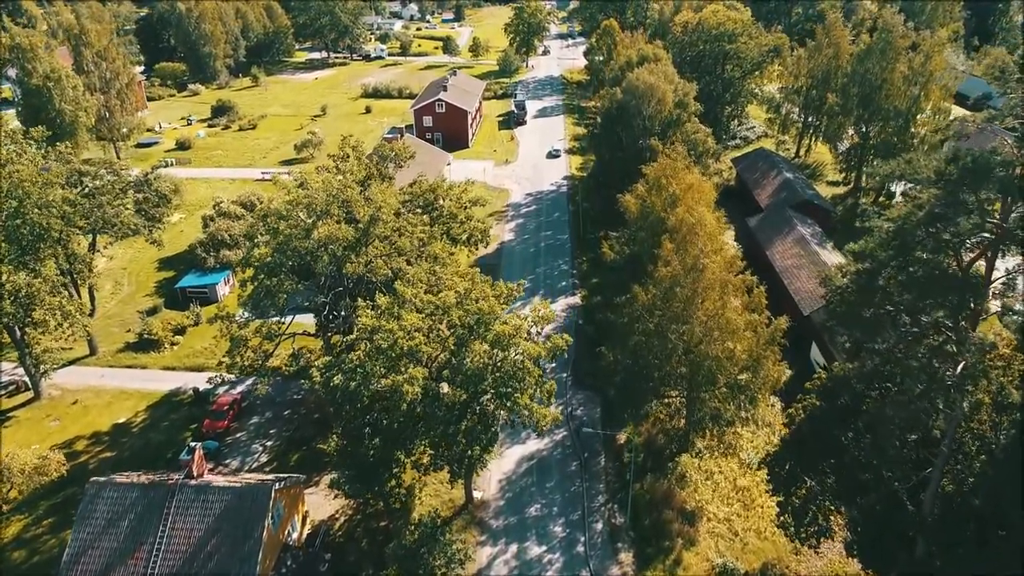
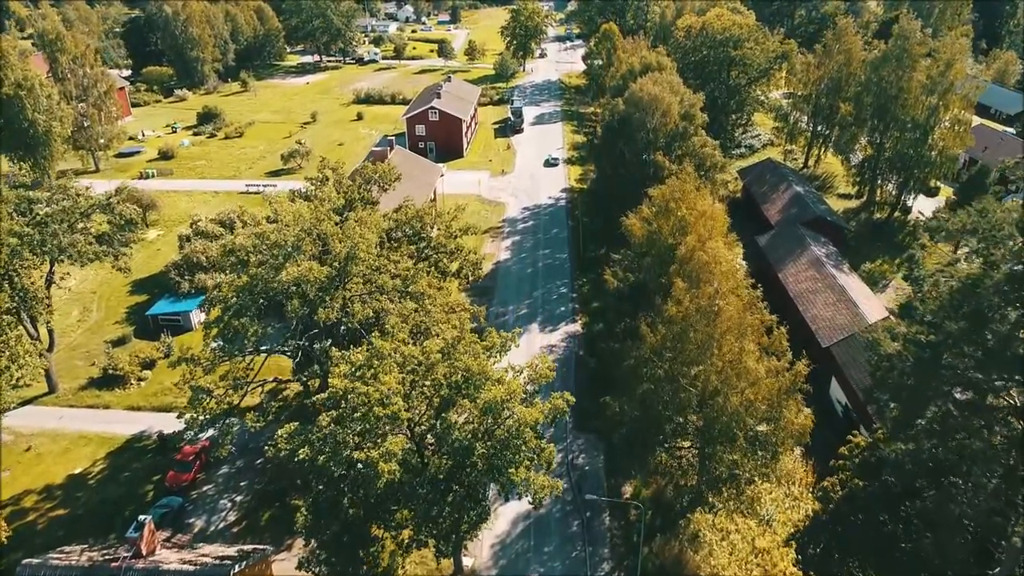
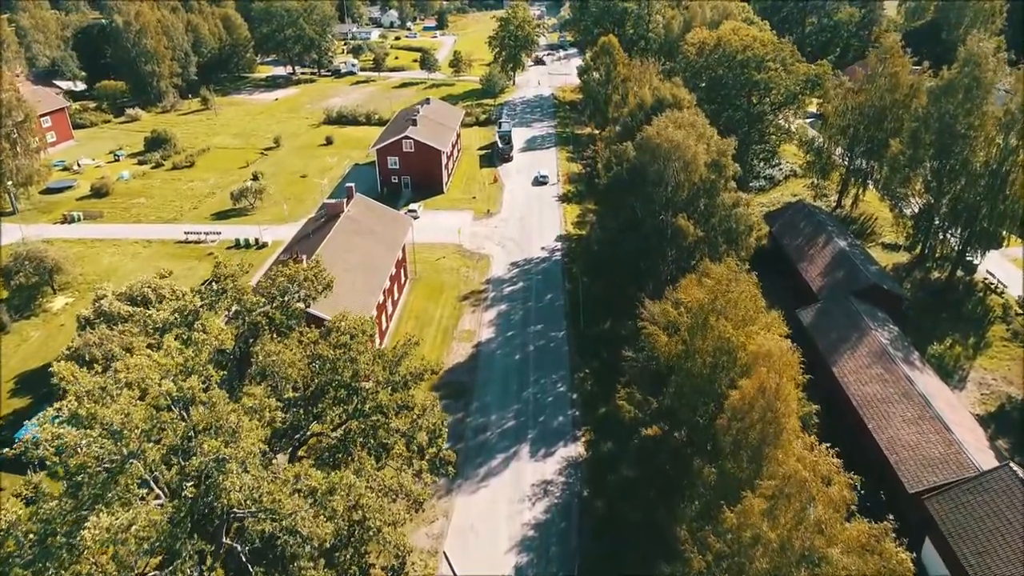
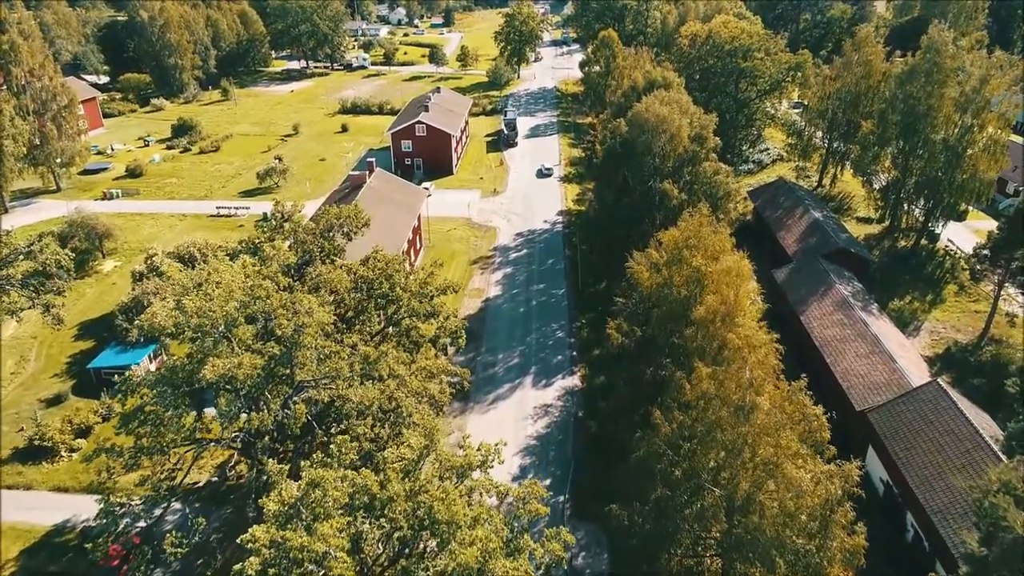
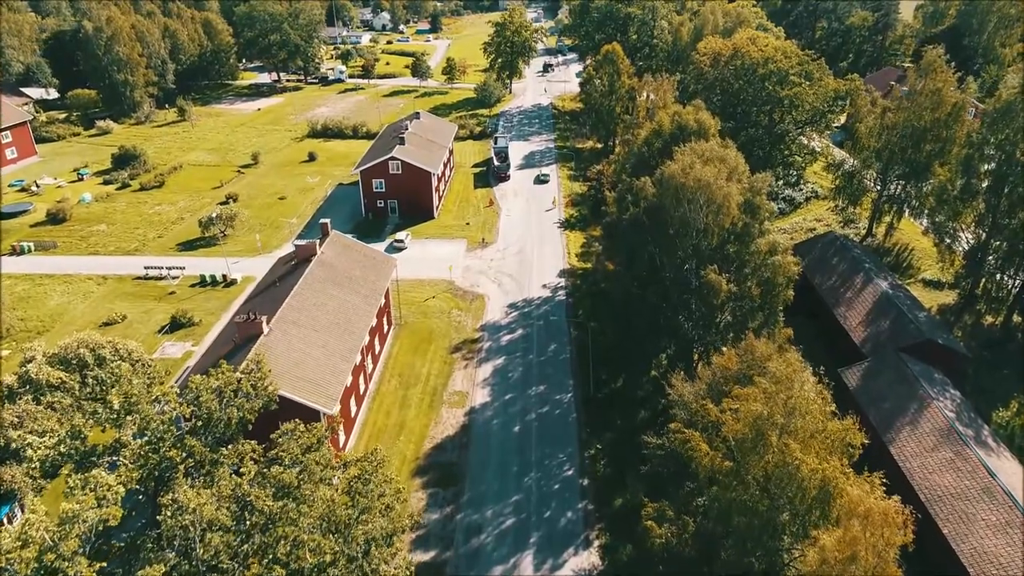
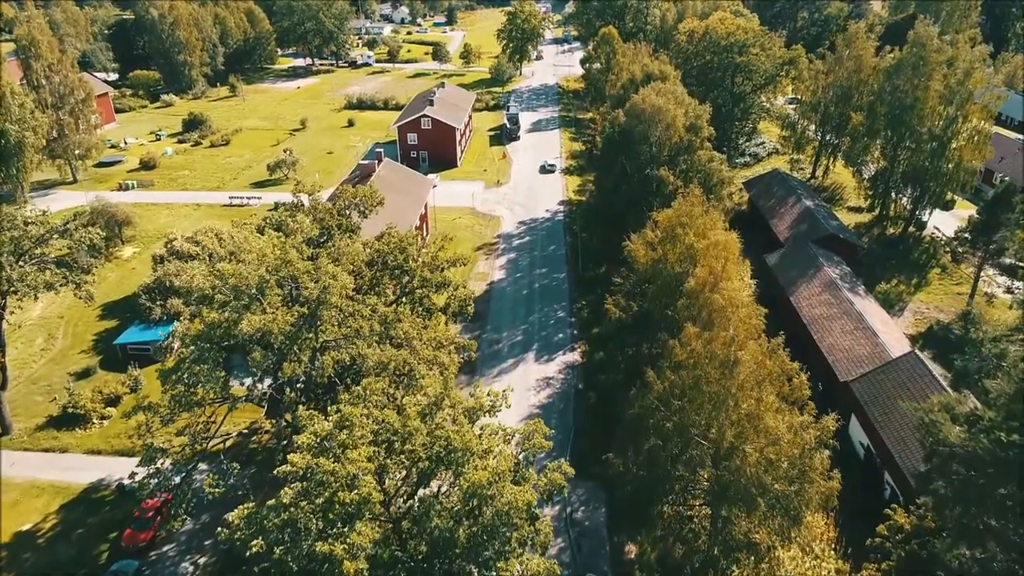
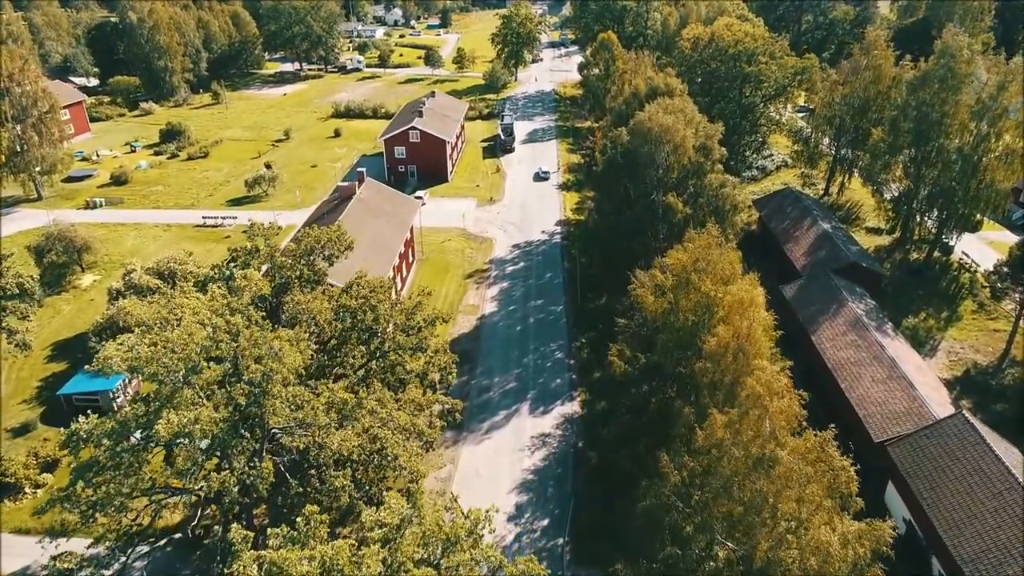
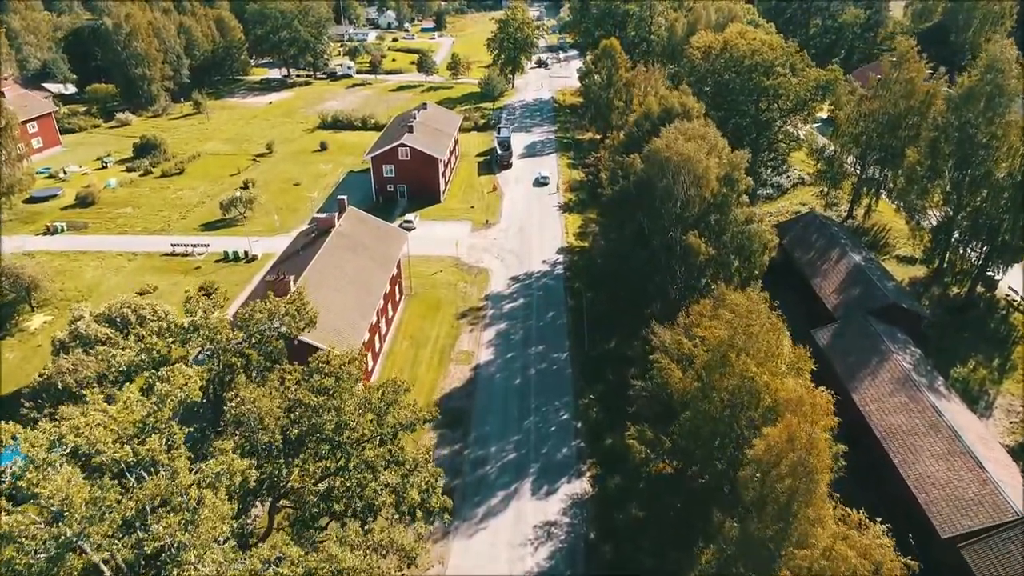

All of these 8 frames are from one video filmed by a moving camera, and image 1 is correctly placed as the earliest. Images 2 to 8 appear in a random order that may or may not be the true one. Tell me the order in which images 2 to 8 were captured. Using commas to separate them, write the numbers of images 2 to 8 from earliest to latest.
2, 6, 4, 7, 3, 8, 5
